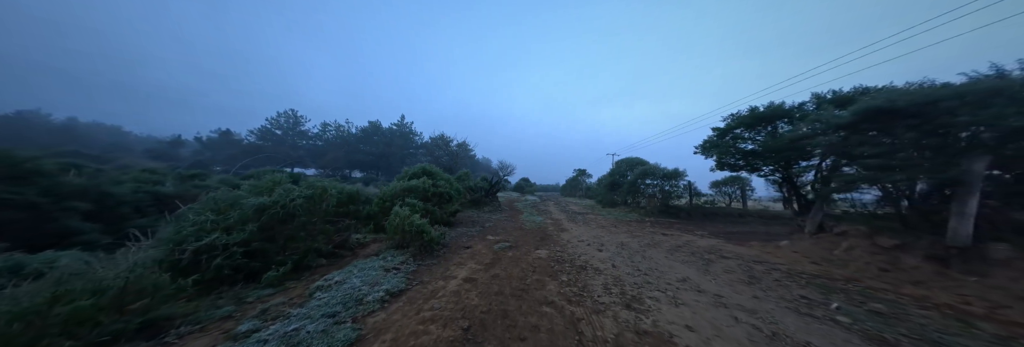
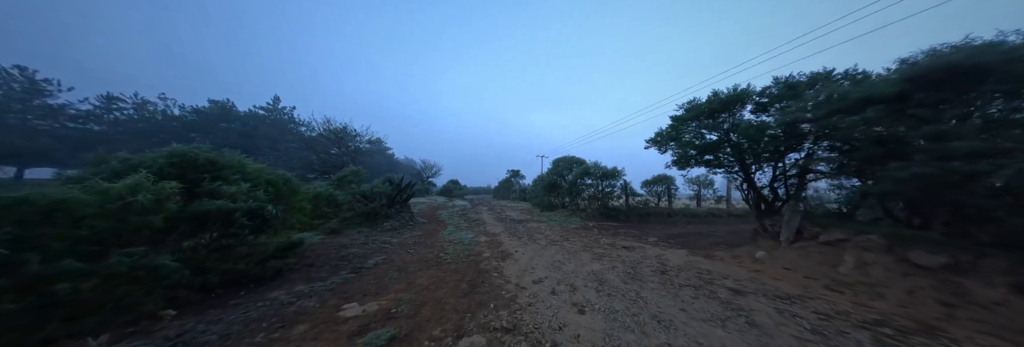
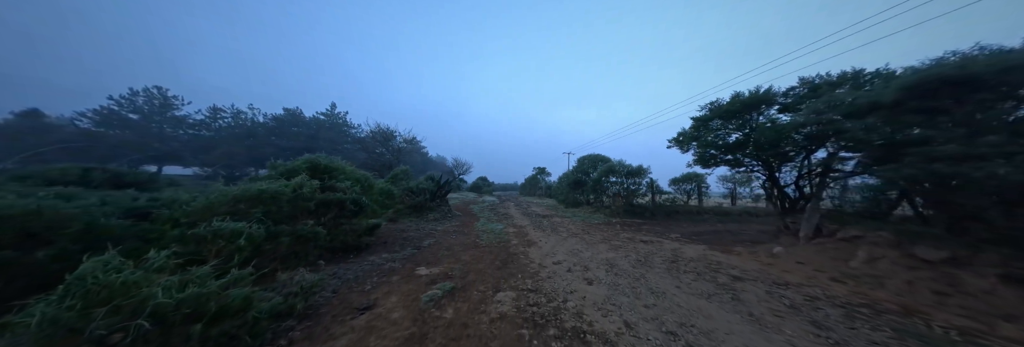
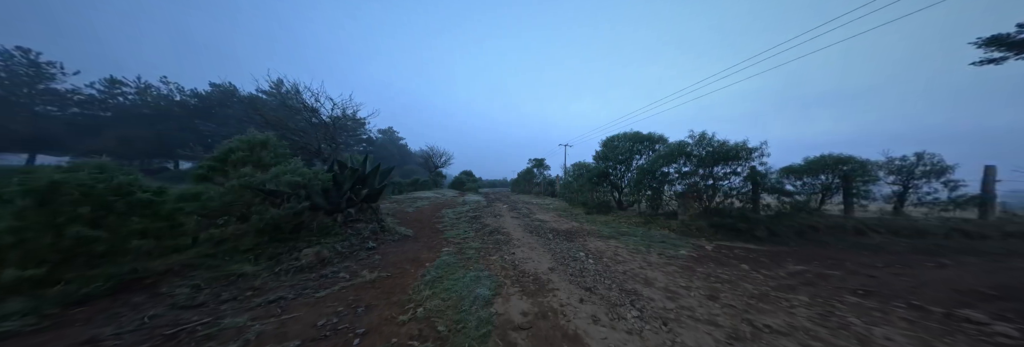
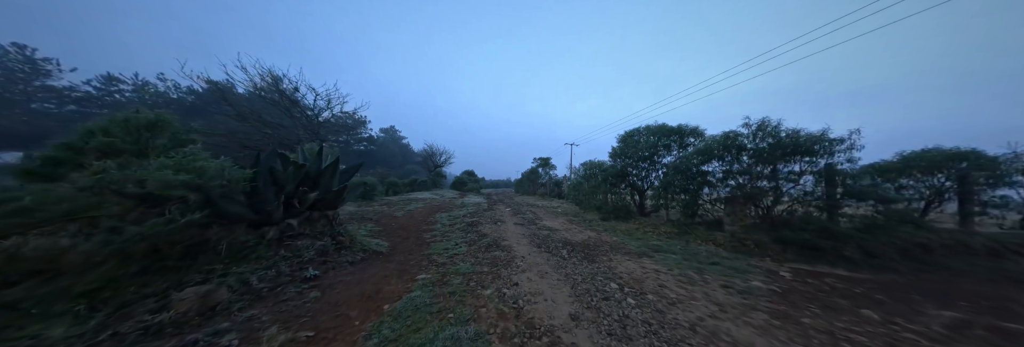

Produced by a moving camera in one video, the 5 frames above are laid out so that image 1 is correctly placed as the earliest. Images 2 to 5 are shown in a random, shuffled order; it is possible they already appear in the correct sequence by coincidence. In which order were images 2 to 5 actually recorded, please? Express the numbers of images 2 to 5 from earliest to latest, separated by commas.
3, 2, 4, 5
